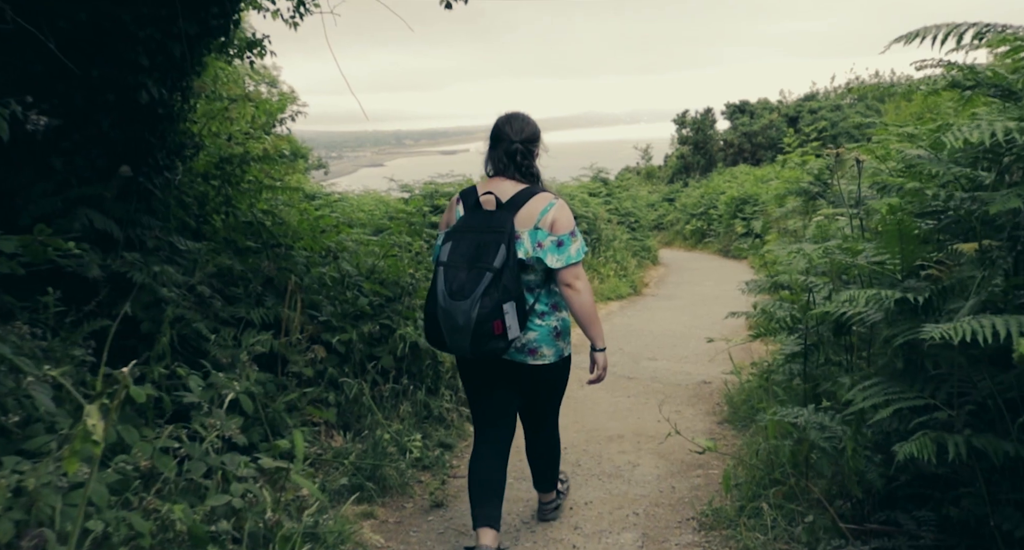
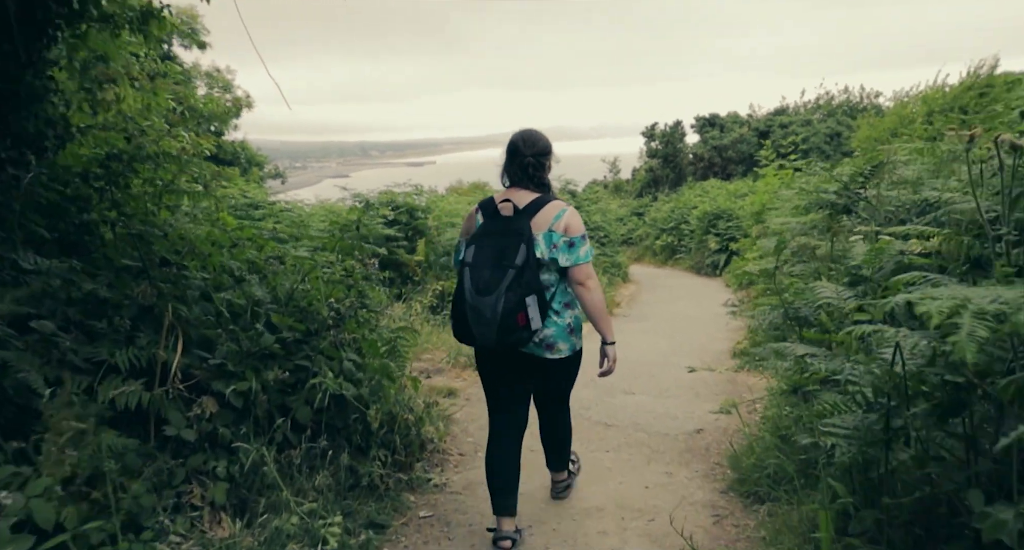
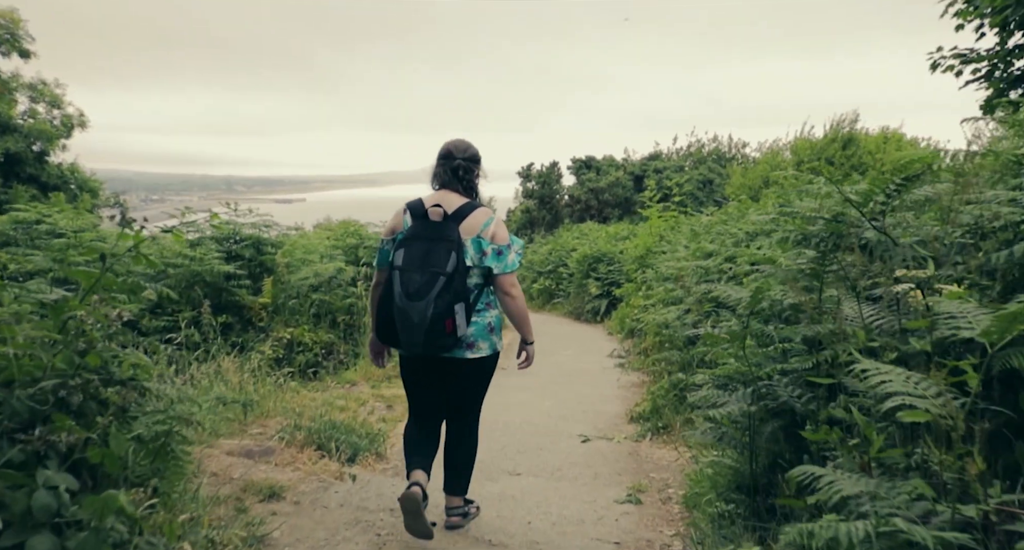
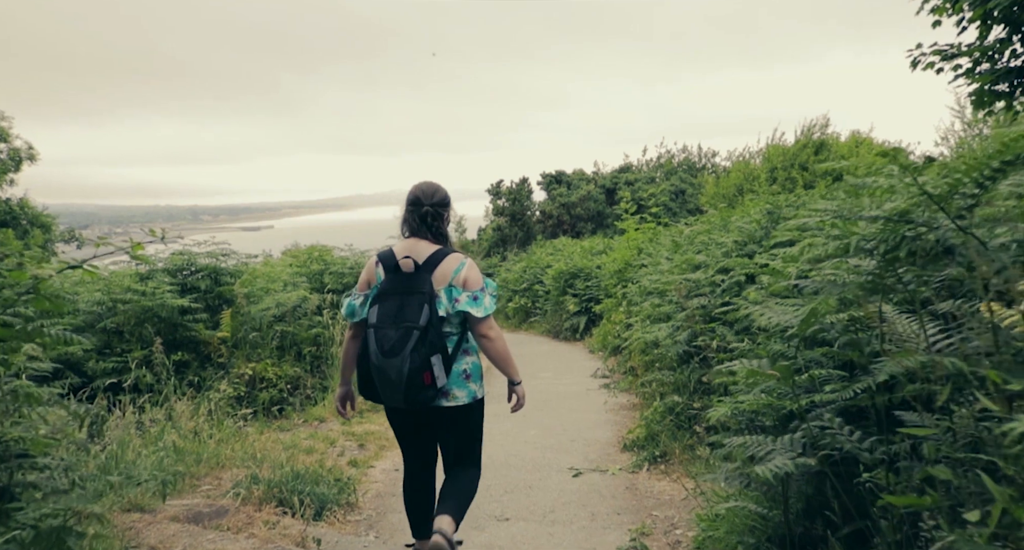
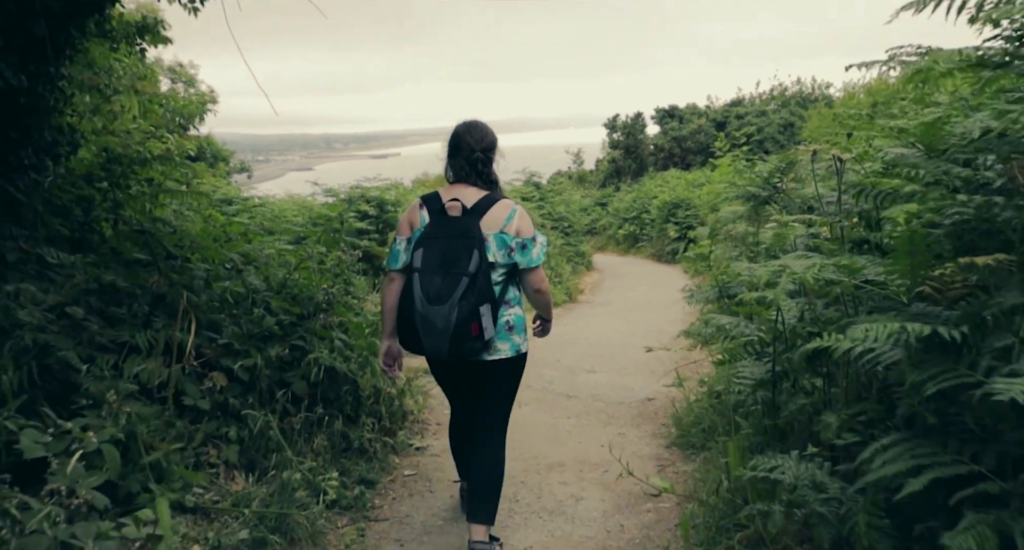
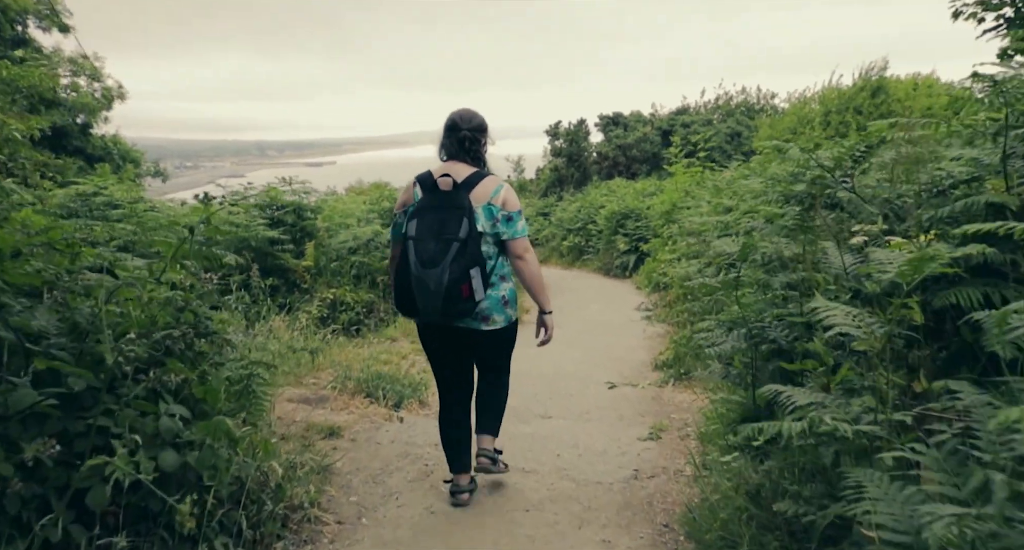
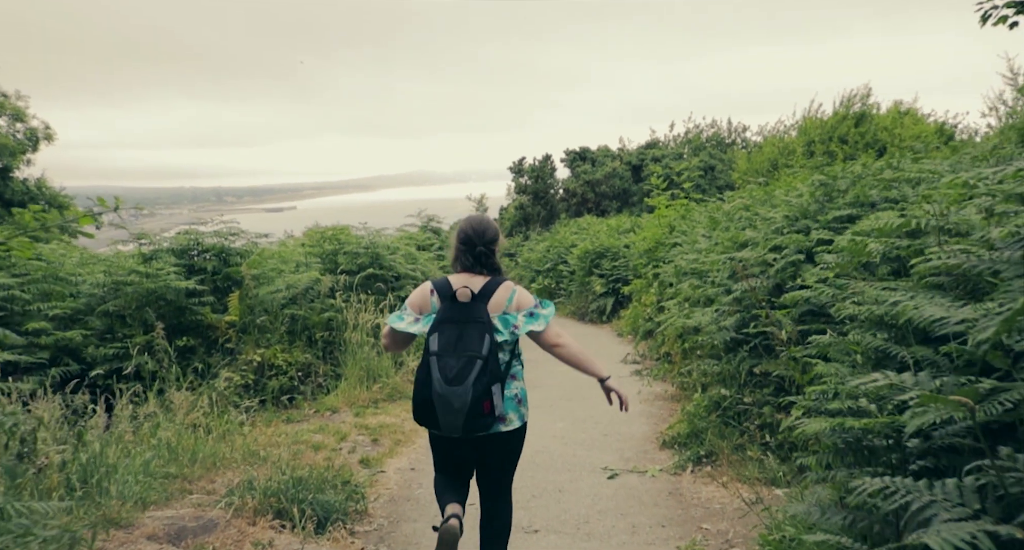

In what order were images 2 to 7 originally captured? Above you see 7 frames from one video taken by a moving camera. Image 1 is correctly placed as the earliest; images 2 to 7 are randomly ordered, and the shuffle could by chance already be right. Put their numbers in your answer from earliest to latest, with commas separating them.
5, 2, 6, 3, 4, 7
